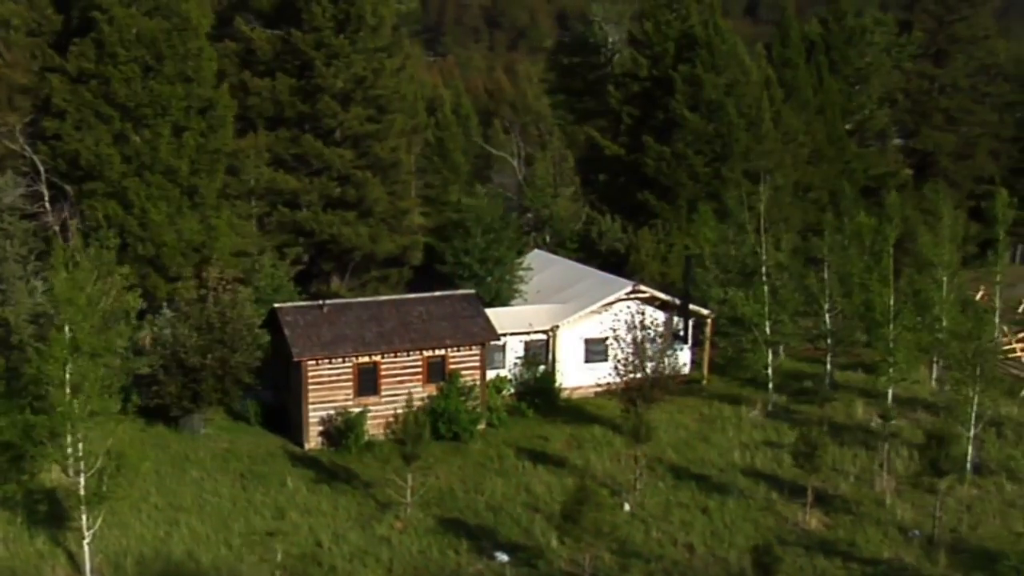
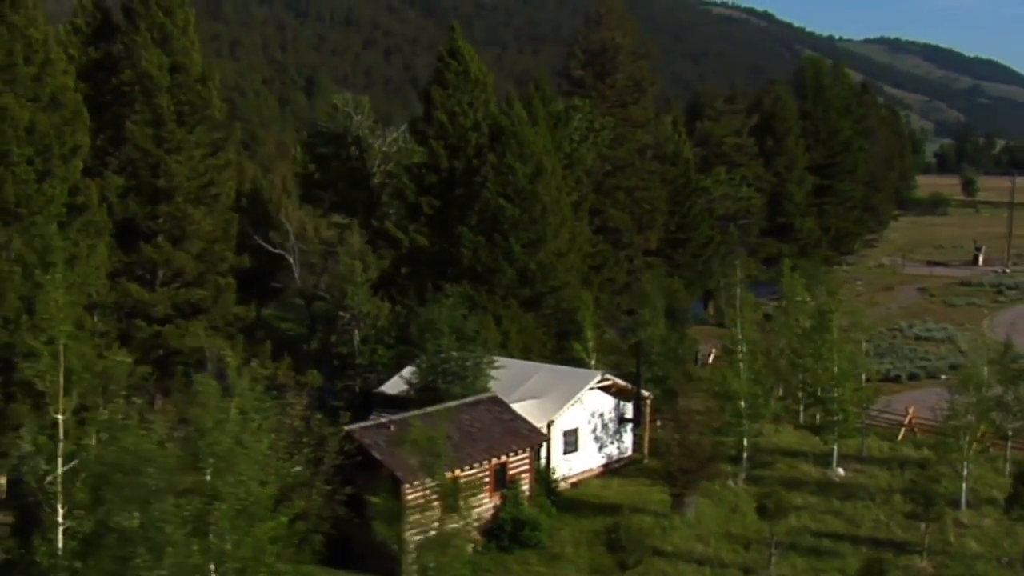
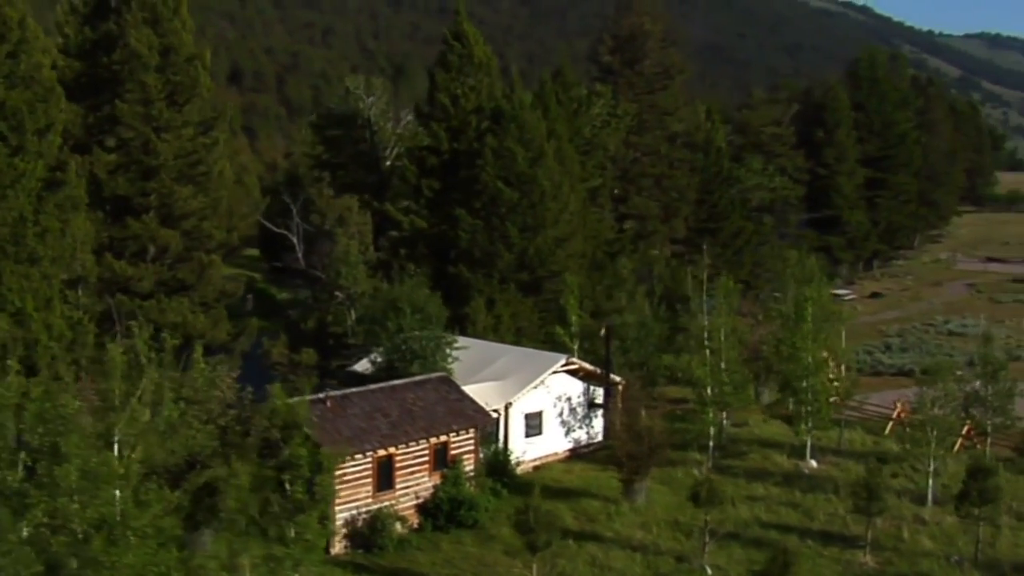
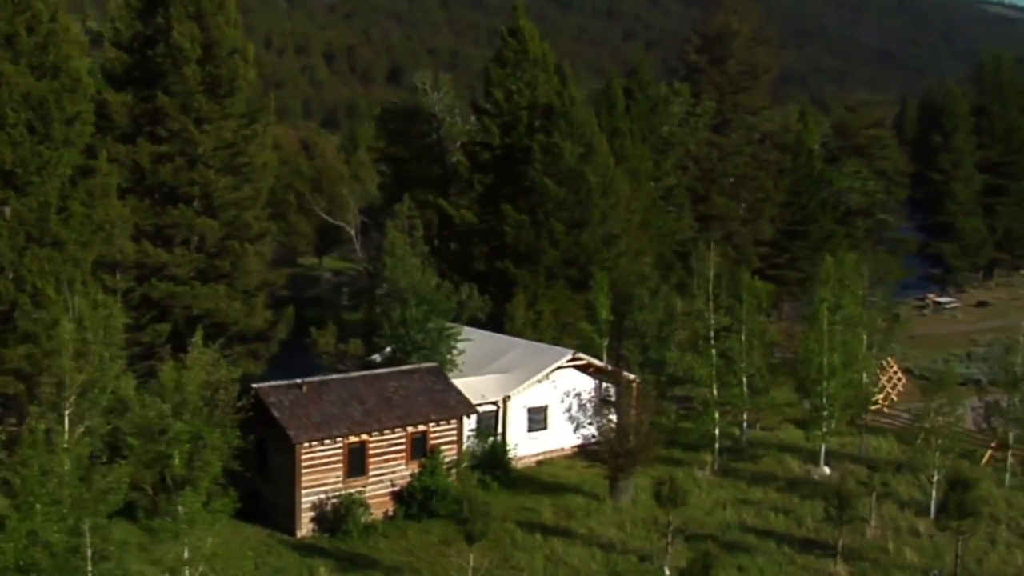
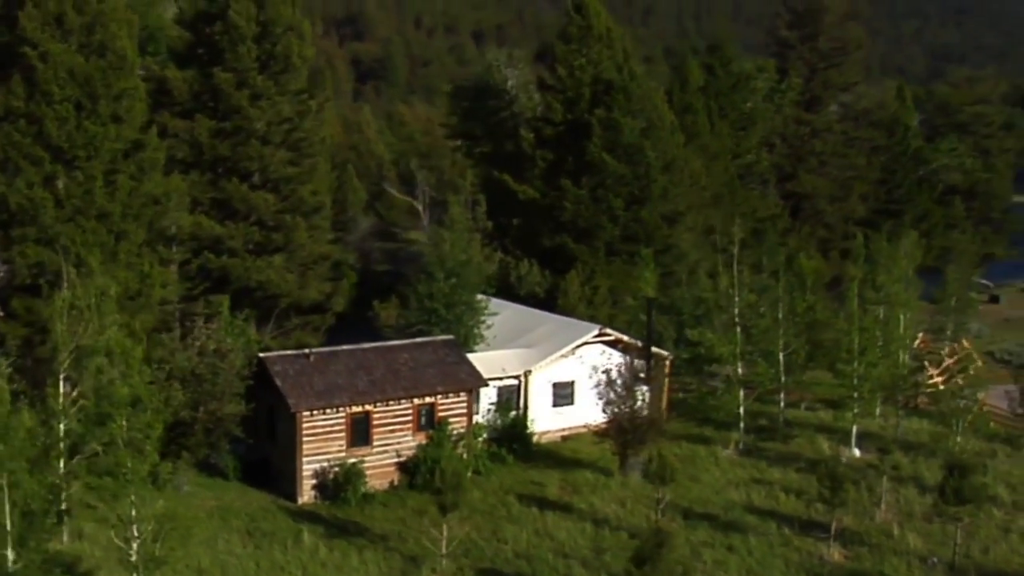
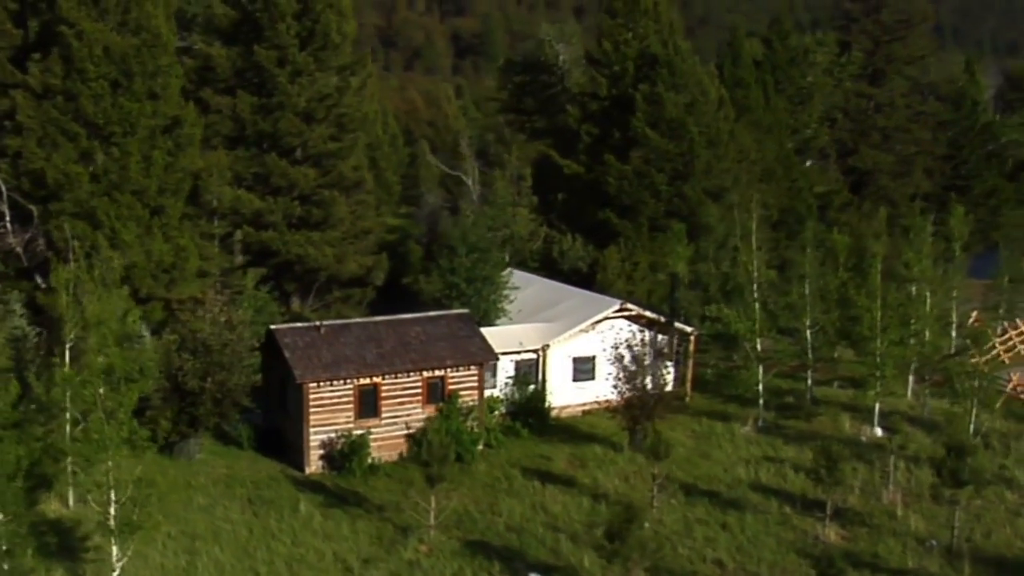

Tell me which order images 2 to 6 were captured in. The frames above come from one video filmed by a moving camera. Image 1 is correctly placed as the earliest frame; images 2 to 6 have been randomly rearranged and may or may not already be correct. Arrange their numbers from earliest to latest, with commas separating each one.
6, 5, 4, 3, 2
